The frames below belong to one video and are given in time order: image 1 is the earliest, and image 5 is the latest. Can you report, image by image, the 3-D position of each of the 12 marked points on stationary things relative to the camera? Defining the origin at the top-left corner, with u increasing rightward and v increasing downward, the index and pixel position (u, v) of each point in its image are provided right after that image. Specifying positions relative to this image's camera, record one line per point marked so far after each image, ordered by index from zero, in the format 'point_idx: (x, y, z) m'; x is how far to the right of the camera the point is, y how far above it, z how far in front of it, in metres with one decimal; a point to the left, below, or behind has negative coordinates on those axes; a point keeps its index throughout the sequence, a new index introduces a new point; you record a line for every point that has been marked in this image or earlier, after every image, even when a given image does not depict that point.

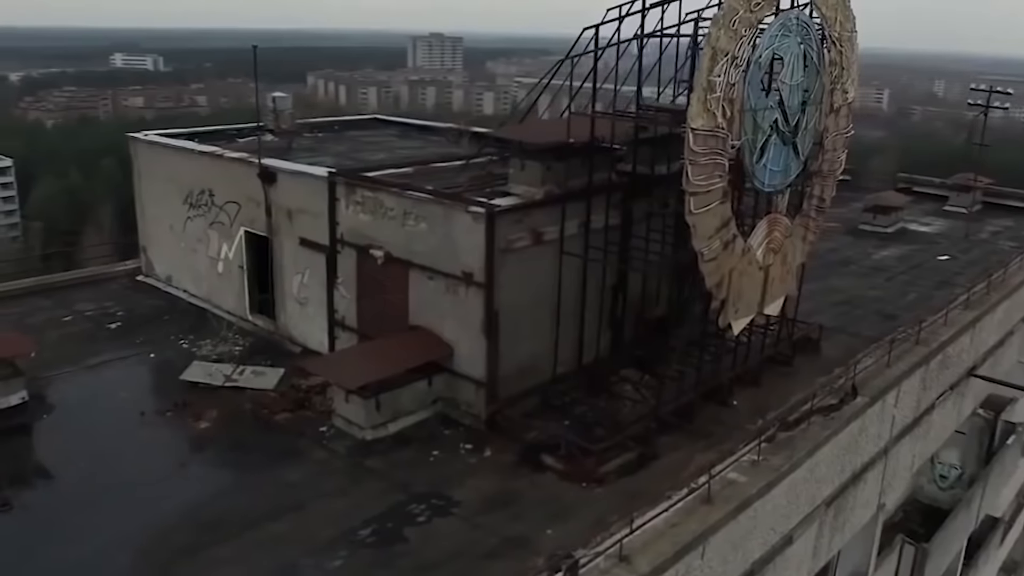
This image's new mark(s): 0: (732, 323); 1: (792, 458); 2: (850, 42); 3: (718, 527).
0: (+2.8, -0.4, +11.1) m
1: (+3.4, -2.1, +10.6) m
2: (+4.6, +3.4, +11.9) m
3: (+2.1, -2.5, +9.1) m
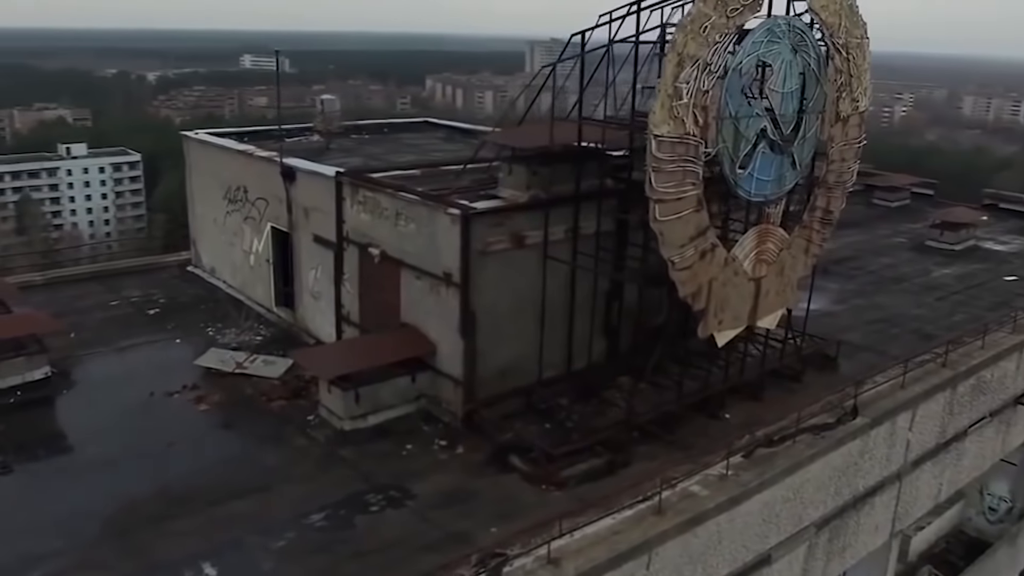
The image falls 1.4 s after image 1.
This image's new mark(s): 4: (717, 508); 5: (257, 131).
0: (+2.5, -0.6, +10.9) m
1: (+3.0, -2.2, +10.3) m
2: (+4.6, +3.2, +11.5) m
3: (+1.5, -2.6, +9.1) m
4: (+2.2, -2.5, +9.7) m
5: (-5.3, +3.3, +18.2) m
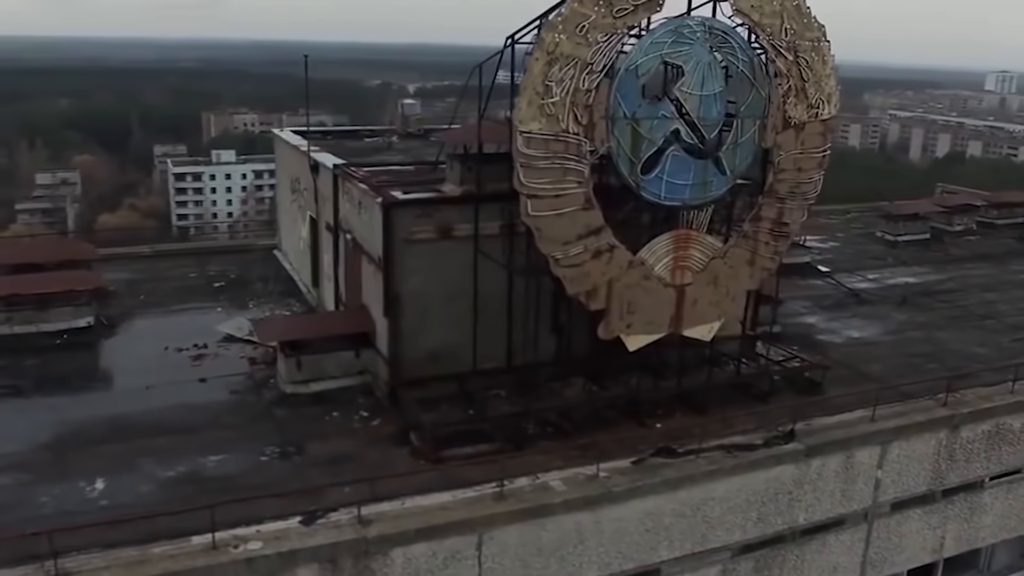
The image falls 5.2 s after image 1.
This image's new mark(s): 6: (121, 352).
0: (+1.4, -0.6, +10.9) m
1: (+1.5, -2.3, +10.2) m
2: (+3.8, +3.0, +10.9) m
3: (-0.3, -2.5, +9.3) m
4: (+0.6, -2.4, +9.7) m
5: (-3.9, +3.6, +20.0) m
6: (-6.4, -1.0, +14.3) m
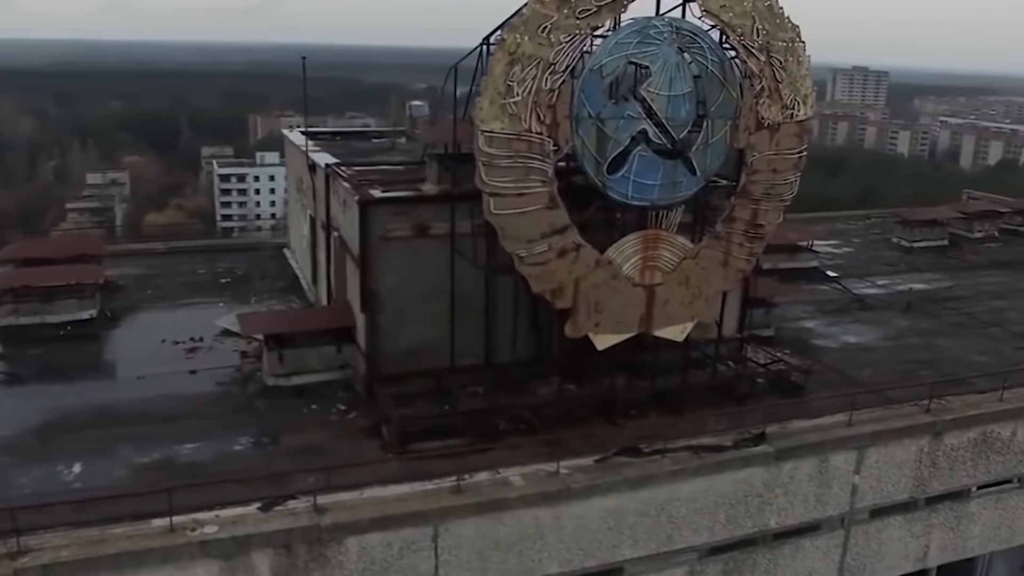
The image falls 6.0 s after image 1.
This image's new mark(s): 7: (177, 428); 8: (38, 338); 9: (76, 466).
0: (+1.0, -0.6, +10.9) m
1: (+1.1, -2.2, +10.2) m
2: (+3.5, +2.9, +10.9) m
3: (-0.8, -2.5, +9.5) m
4: (+0.1, -2.4, +9.8) m
5: (-3.7, +3.7, +20.3) m
6: (-6.6, -0.9, +14.7) m
7: (-4.4, -1.9, +11.5) m
8: (-8.0, -0.8, +14.6) m
9: (-5.2, -2.1, +10.4) m
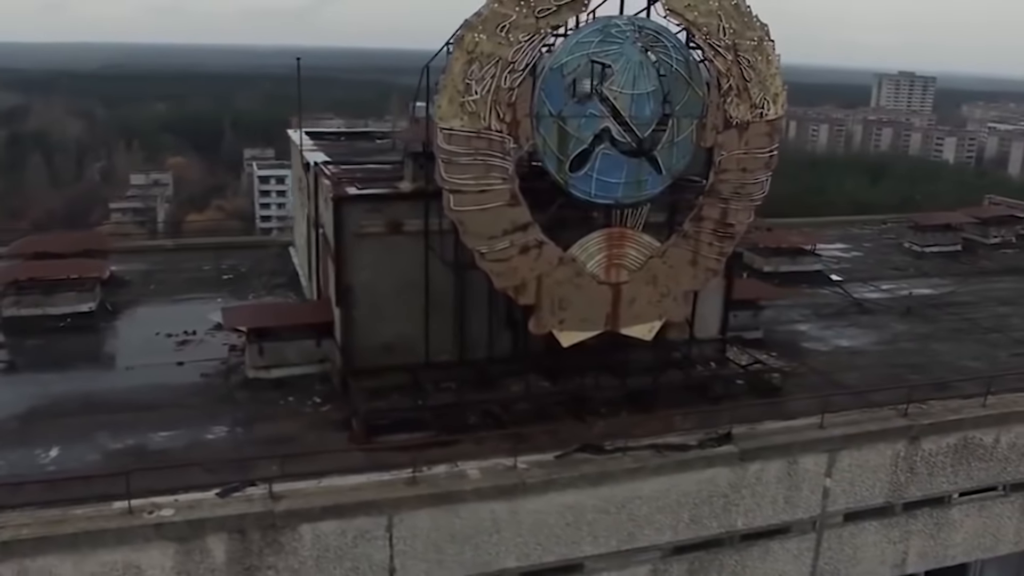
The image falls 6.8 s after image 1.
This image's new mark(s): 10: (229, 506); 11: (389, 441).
0: (+0.5, -0.6, +11.0) m
1: (+0.6, -2.2, +10.3) m
2: (+3.1, +2.9, +10.9) m
3: (-1.3, -2.4, +9.7) m
4: (-0.4, -2.3, +10.0) m
5: (-3.7, +3.7, +20.6) m
6: (-6.9, -0.8, +15.2) m
7: (-4.8, -1.8, +11.8) m
8: (-8.2, -0.7, +15.1) m
9: (-5.7, -2.0, +10.8) m
10: (-3.0, -2.4, +9.3) m
11: (-1.6, -2.0, +11.1) m
